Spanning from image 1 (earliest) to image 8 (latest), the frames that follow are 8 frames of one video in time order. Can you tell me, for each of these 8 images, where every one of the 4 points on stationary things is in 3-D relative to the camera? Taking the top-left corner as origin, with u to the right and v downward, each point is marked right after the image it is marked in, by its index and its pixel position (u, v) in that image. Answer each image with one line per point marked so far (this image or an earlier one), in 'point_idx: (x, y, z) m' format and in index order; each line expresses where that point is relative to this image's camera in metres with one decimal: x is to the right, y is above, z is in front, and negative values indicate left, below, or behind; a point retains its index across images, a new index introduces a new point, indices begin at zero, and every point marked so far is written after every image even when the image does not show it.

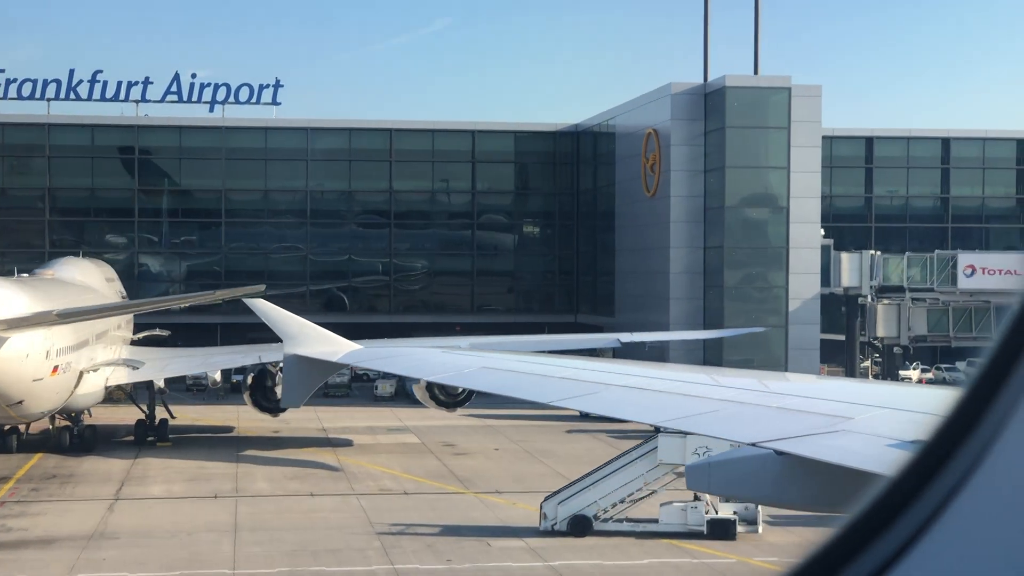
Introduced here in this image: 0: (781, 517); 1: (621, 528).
0: (+4.9, -4.3, +17.8) m
1: (+1.9, -4.0, +16.1) m
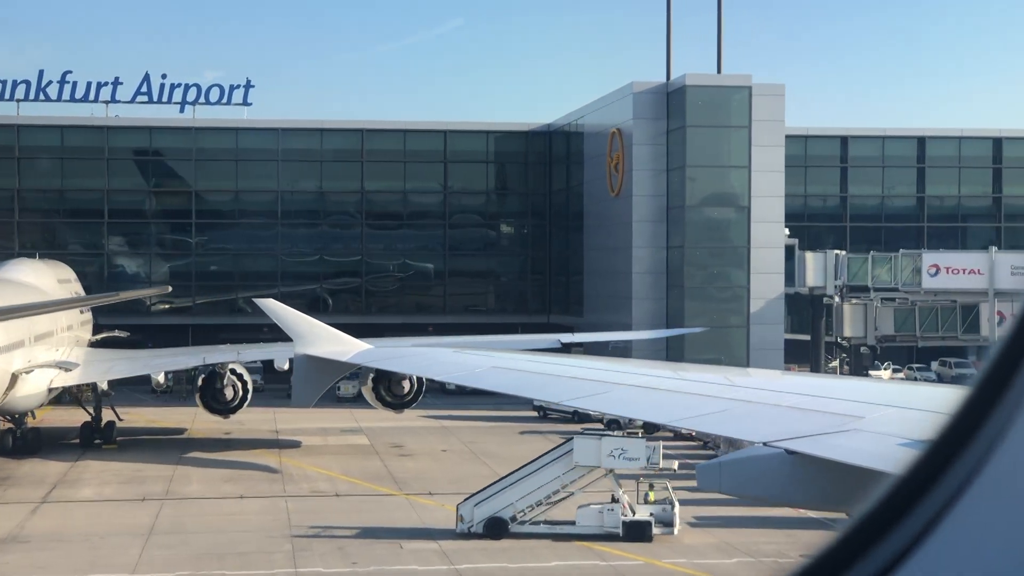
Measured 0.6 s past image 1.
0: (+3.5, -4.3, +17.7) m
1: (+0.5, -4.0, +16.0) m
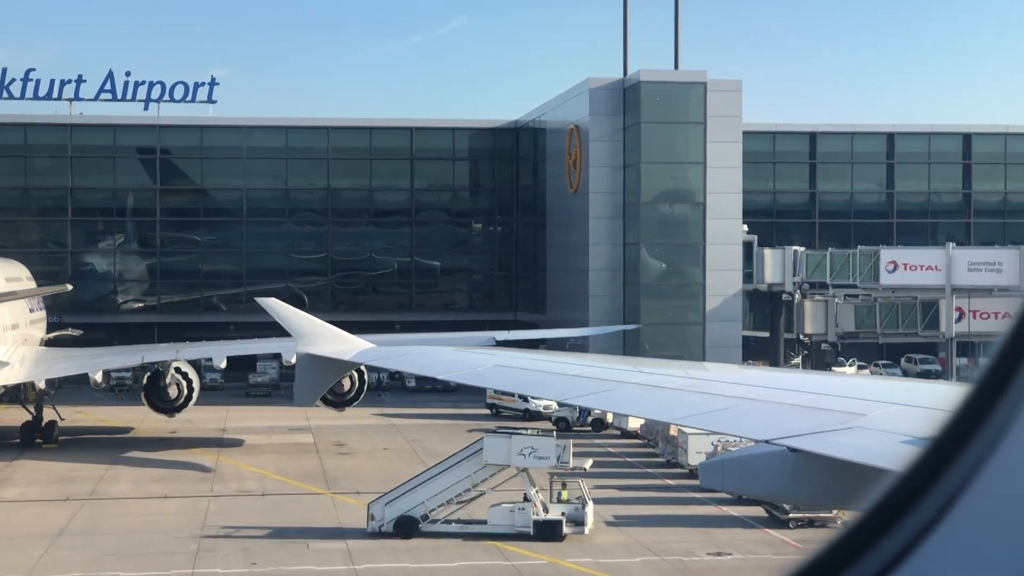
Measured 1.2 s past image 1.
0: (+2.0, -4.2, +17.6) m
1: (-1.0, -4.0, +15.8) m
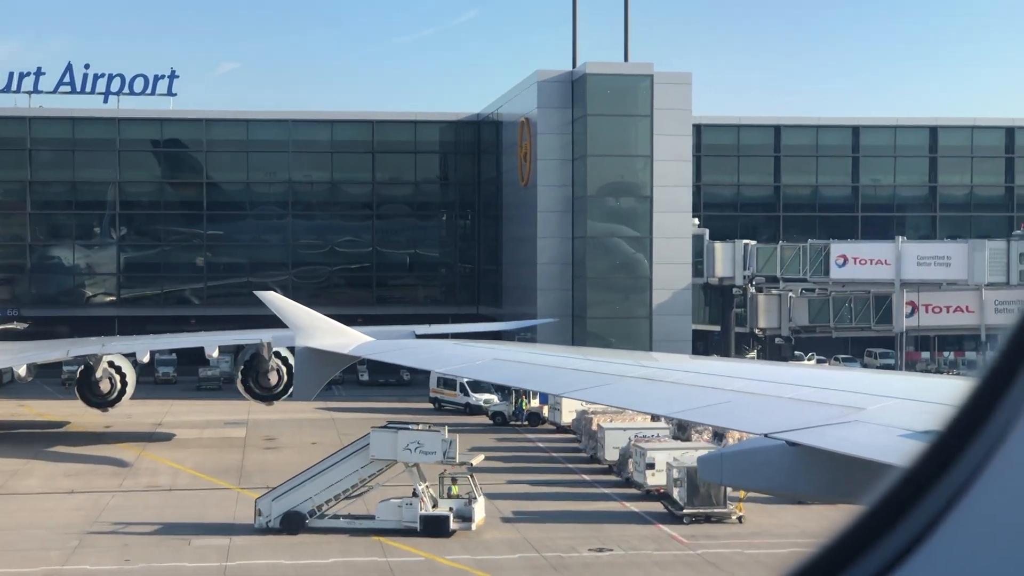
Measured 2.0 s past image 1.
0: (+0.2, -4.1, +17.4) m
1: (-2.8, -3.9, +15.7) m
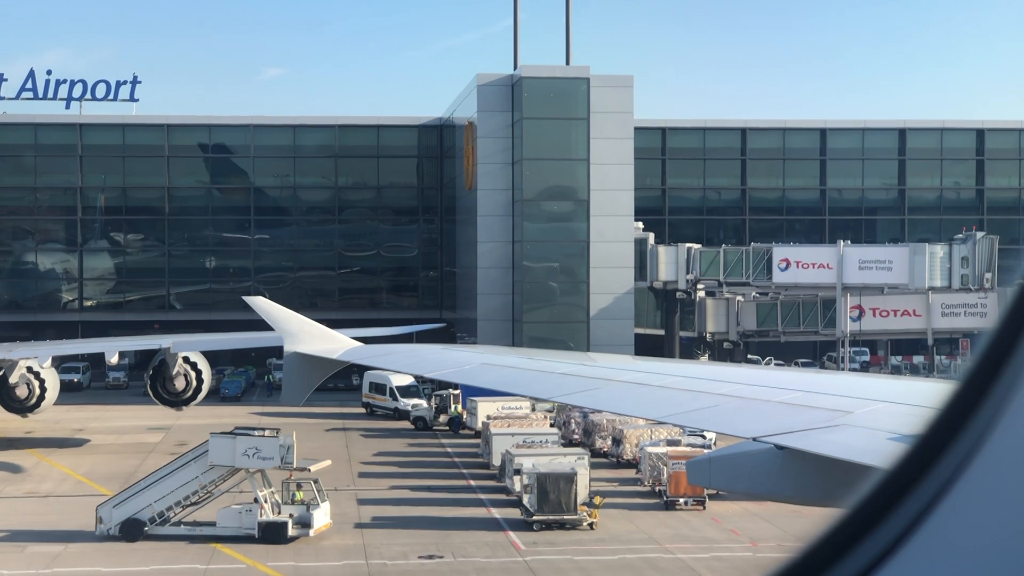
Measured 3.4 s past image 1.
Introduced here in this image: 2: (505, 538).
0: (-2.4, -4.2, +17.3) m
1: (-5.4, -3.9, +15.6) m
2: (-0.1, -4.1, +15.9) m
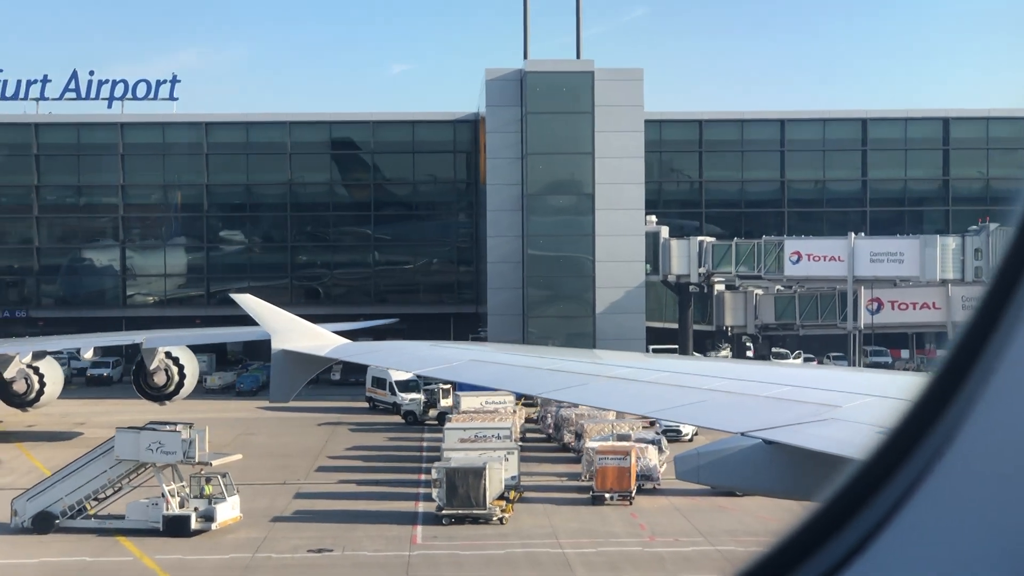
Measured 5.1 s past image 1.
0: (-3.9, -4.1, +17.4) m
1: (-7.0, -3.9, +16.0) m
2: (-1.7, -4.0, +15.8) m
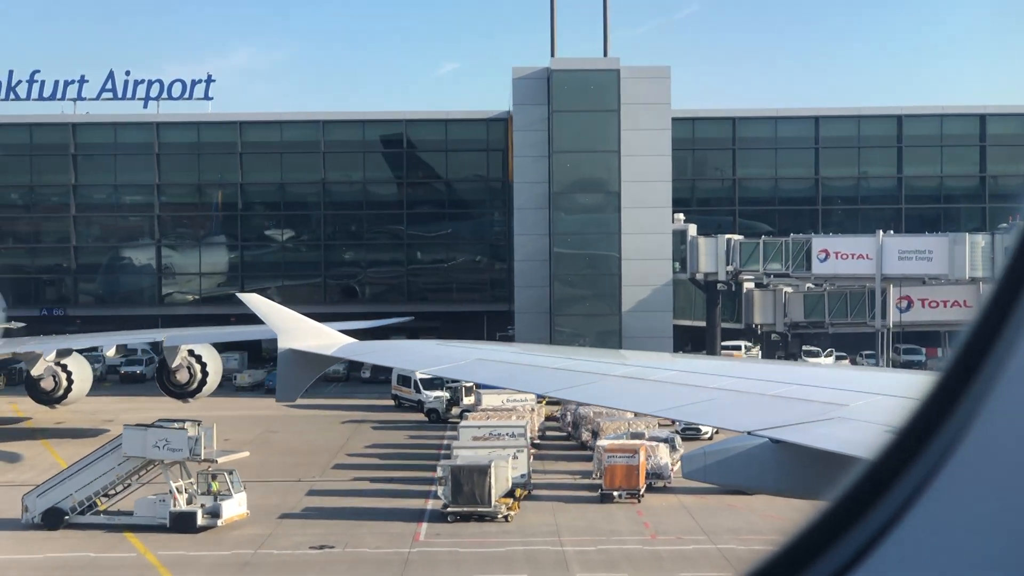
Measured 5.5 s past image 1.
0: (-3.7, -4.1, +17.5) m
1: (-6.9, -3.9, +16.2) m
2: (-1.6, -4.0, +15.8) m
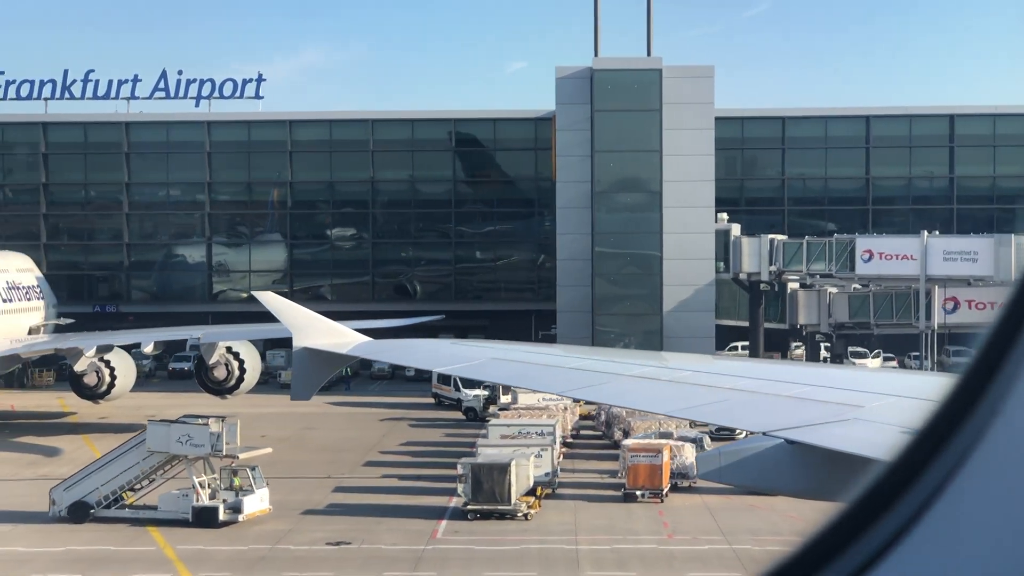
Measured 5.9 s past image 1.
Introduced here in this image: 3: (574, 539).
0: (-3.3, -4.0, +17.7) m
1: (-6.6, -3.8, +16.6) m
2: (-1.4, -4.0, +15.9) m
3: (+0.9, -3.9, +14.9) m
